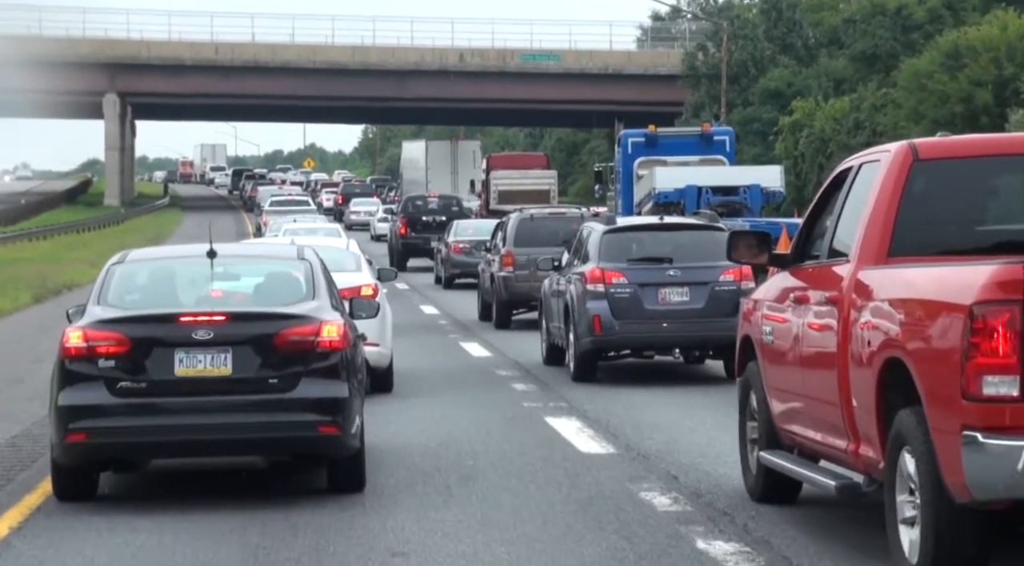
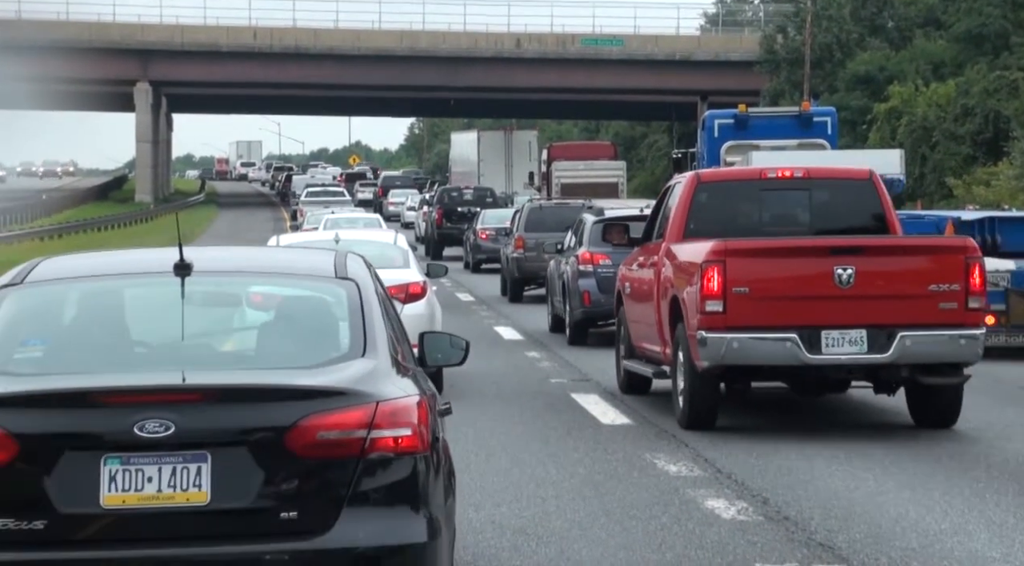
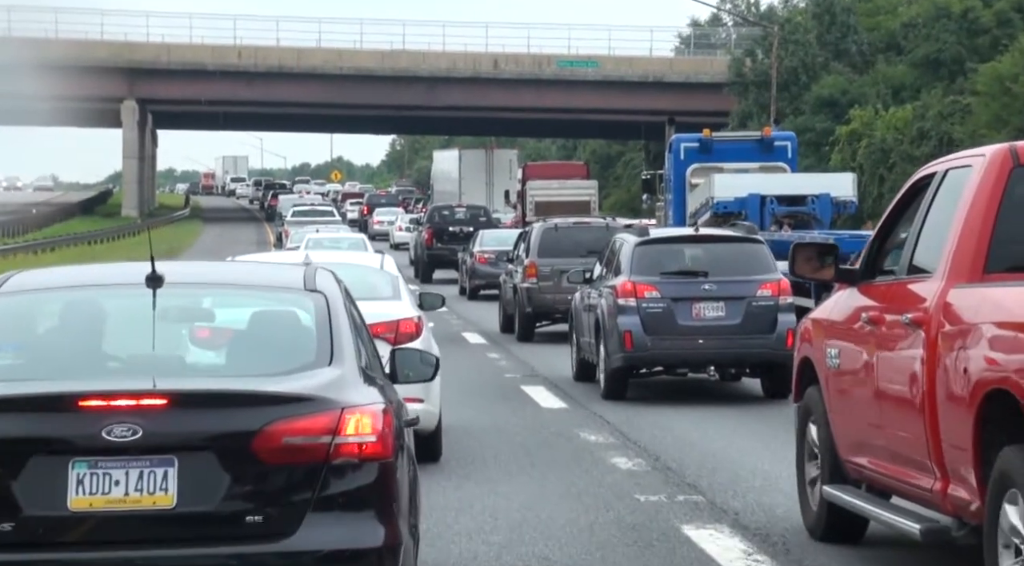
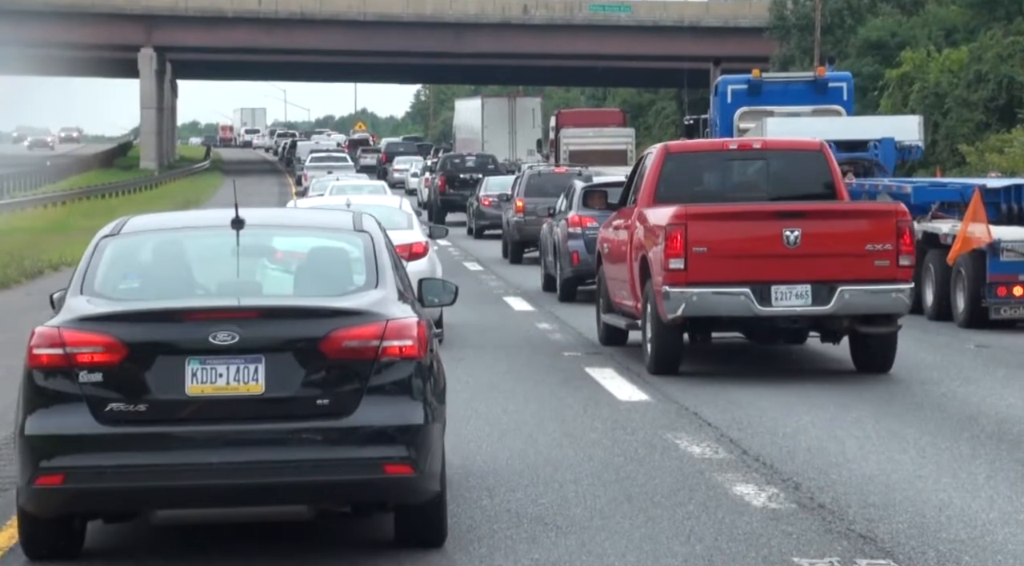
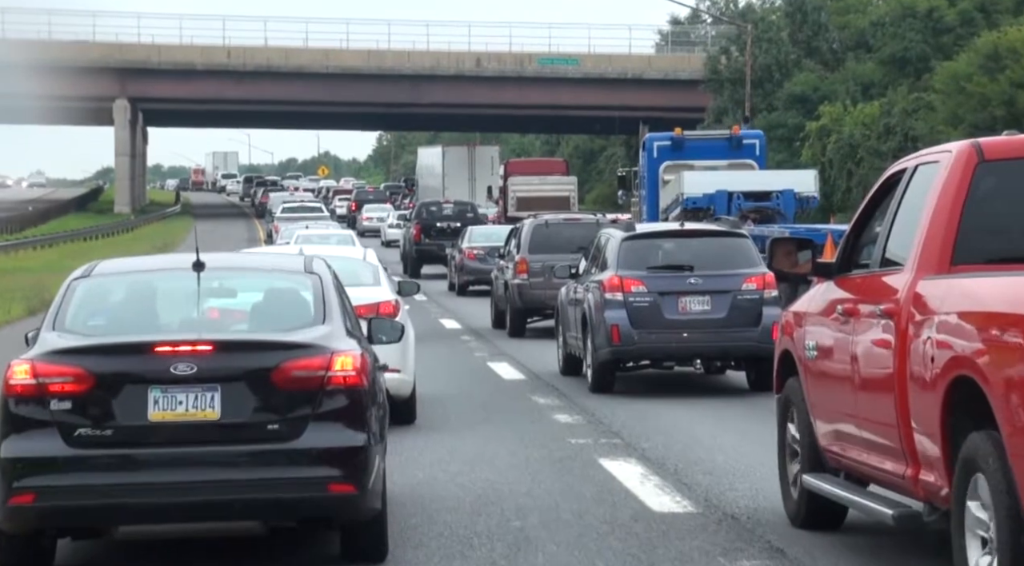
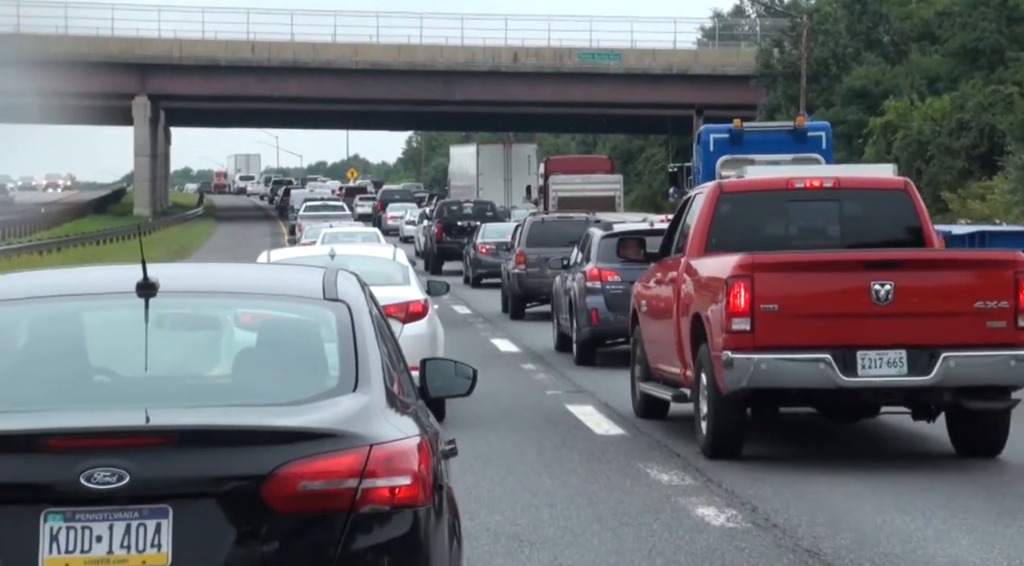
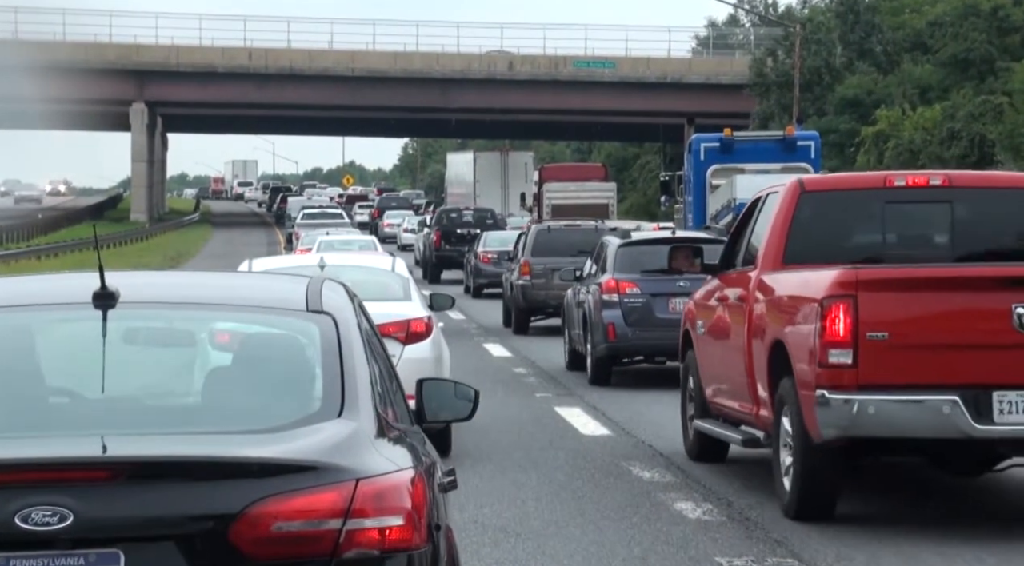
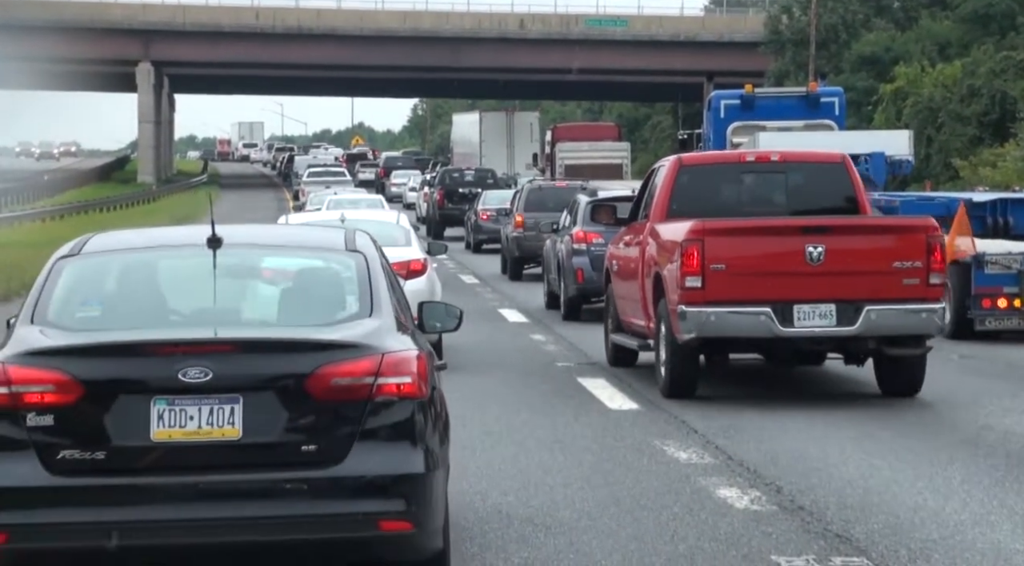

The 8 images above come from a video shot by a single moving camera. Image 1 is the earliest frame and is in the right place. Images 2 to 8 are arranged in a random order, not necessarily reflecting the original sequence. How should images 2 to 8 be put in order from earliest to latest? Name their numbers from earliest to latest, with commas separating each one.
5, 3, 7, 6, 2, 8, 4
